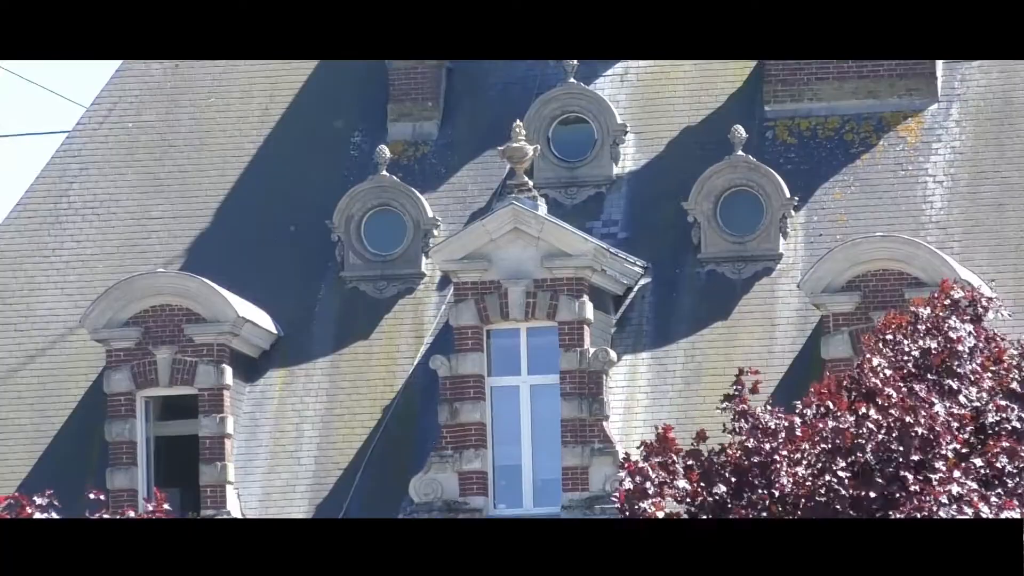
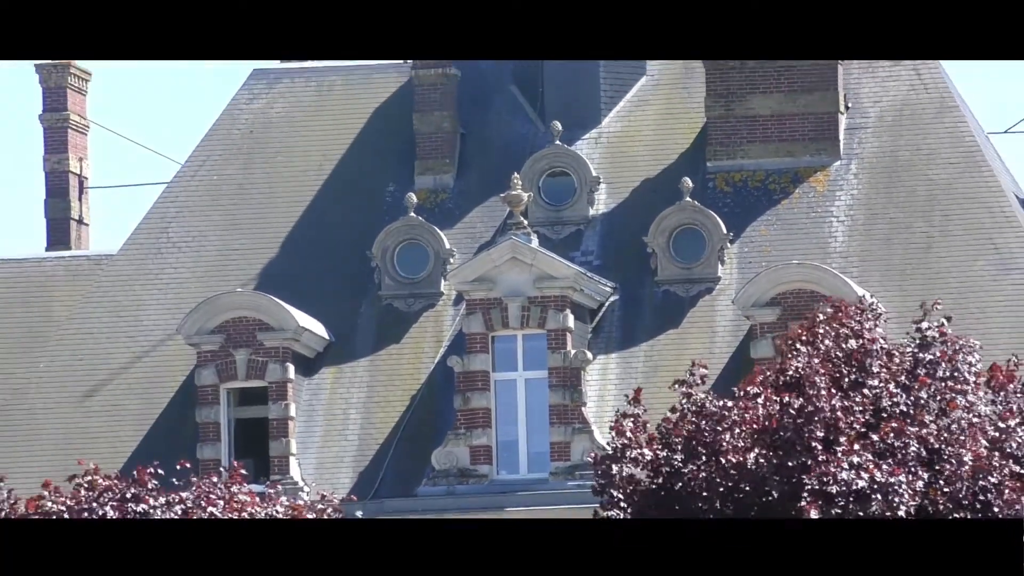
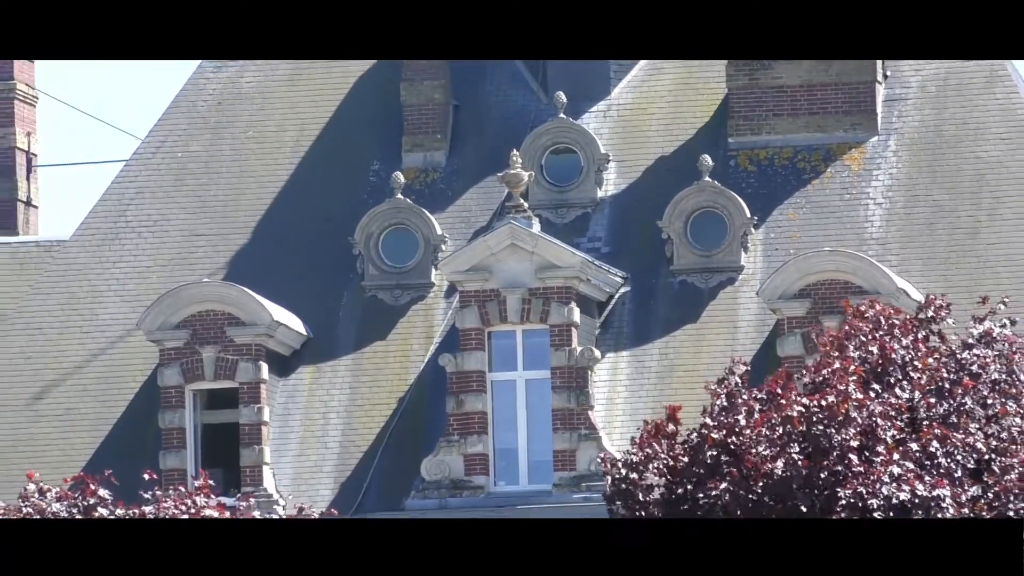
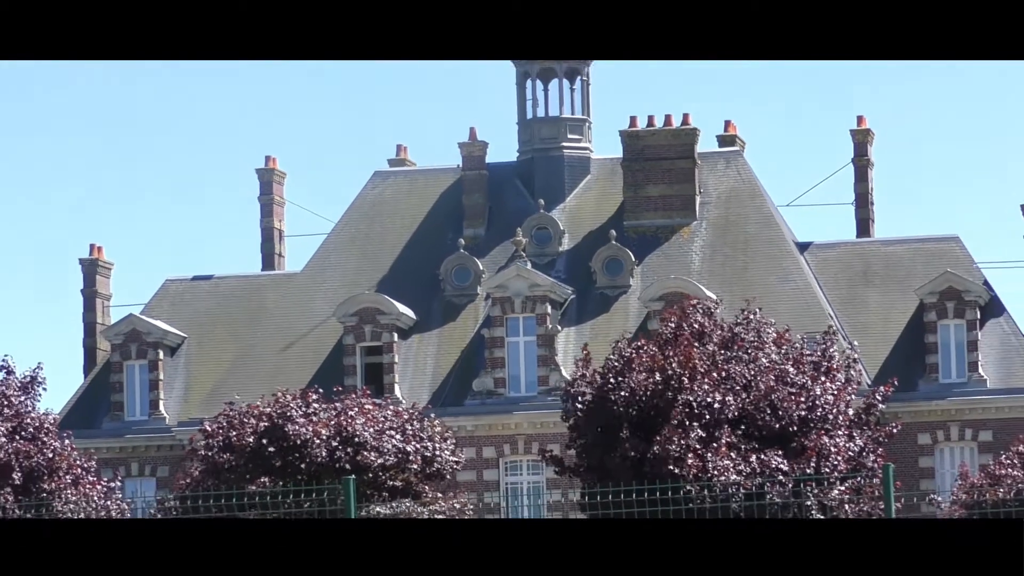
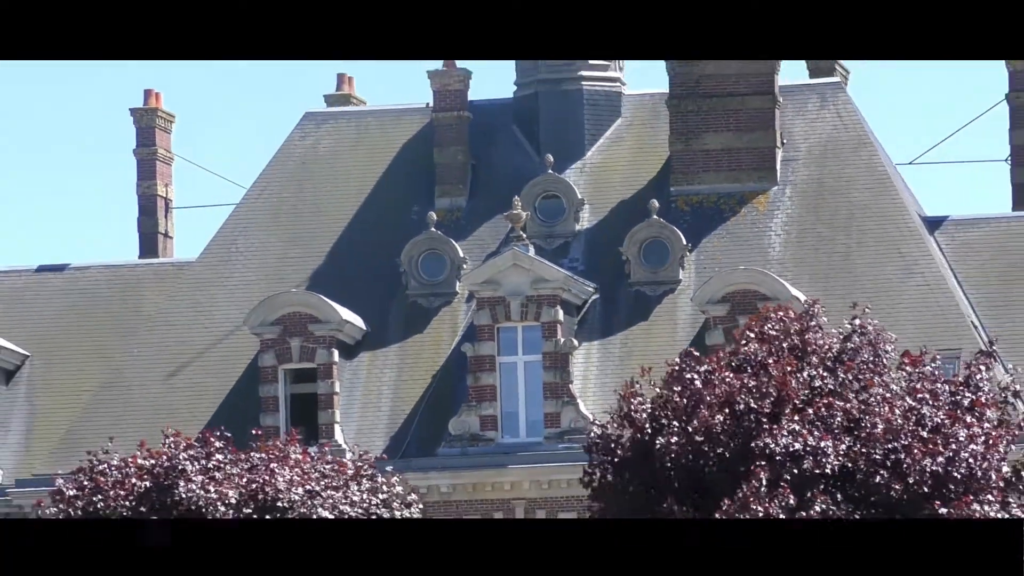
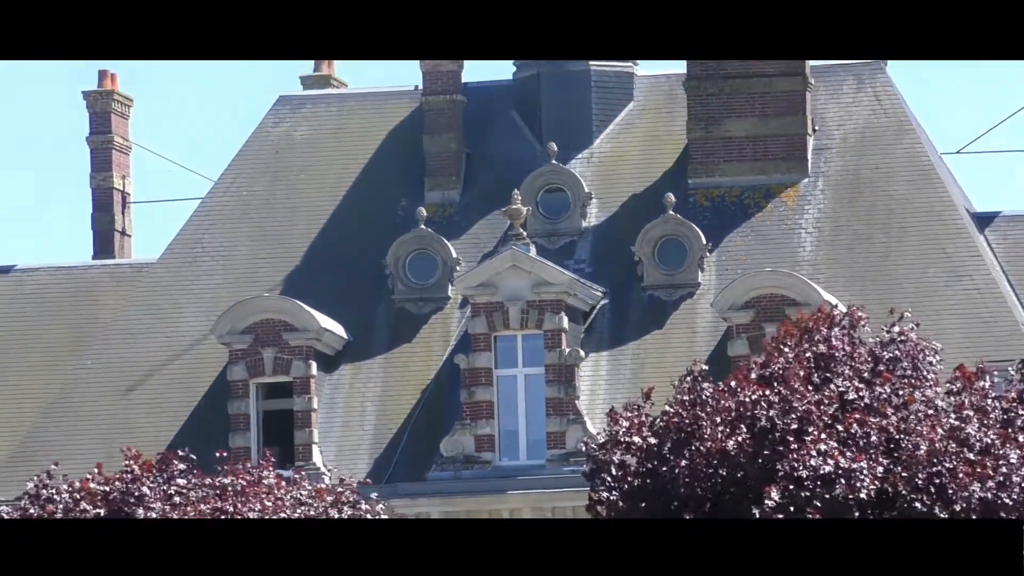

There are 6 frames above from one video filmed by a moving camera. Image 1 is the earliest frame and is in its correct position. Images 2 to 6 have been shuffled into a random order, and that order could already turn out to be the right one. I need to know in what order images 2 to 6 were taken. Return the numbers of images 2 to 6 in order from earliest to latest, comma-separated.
3, 2, 6, 5, 4
